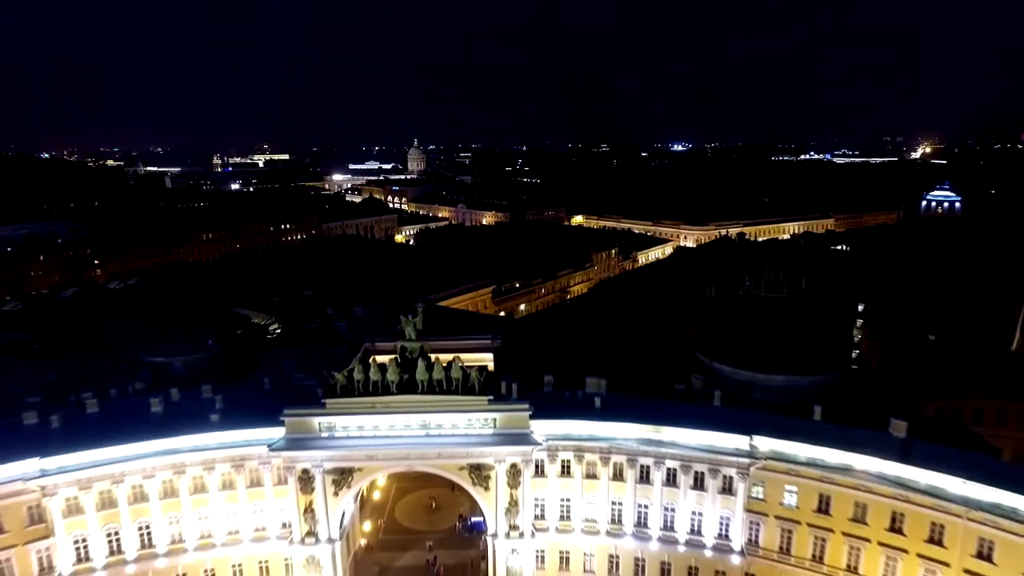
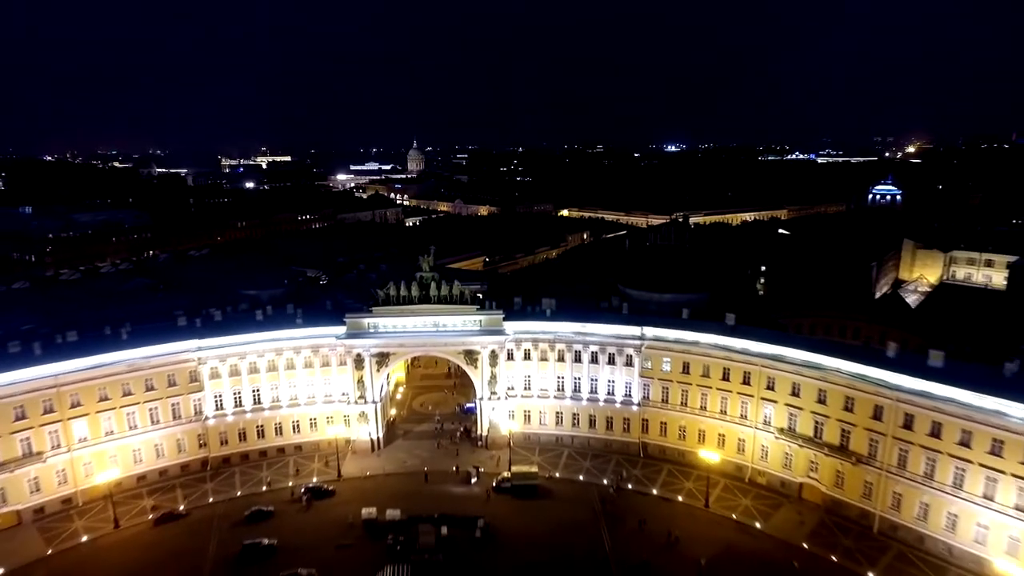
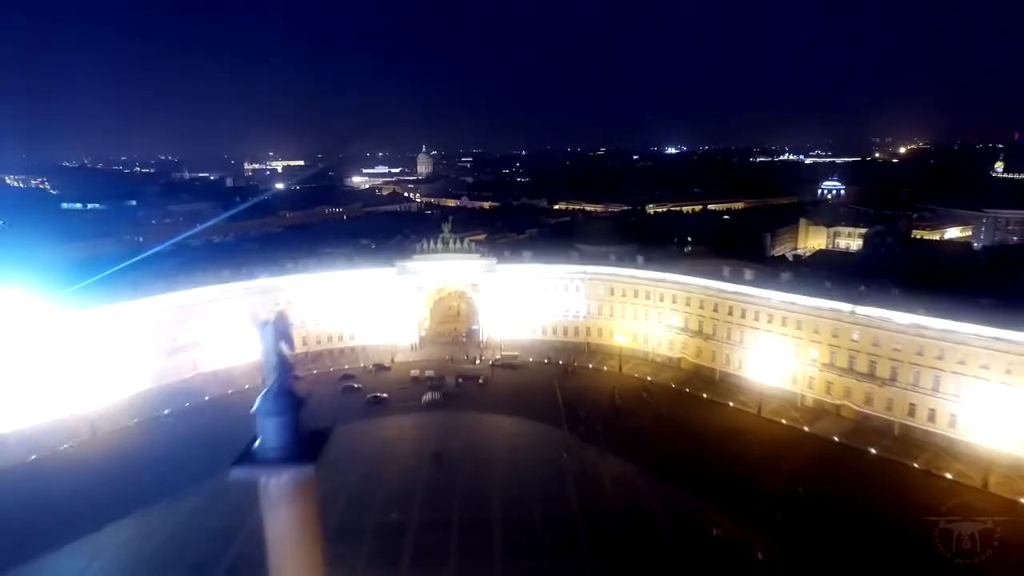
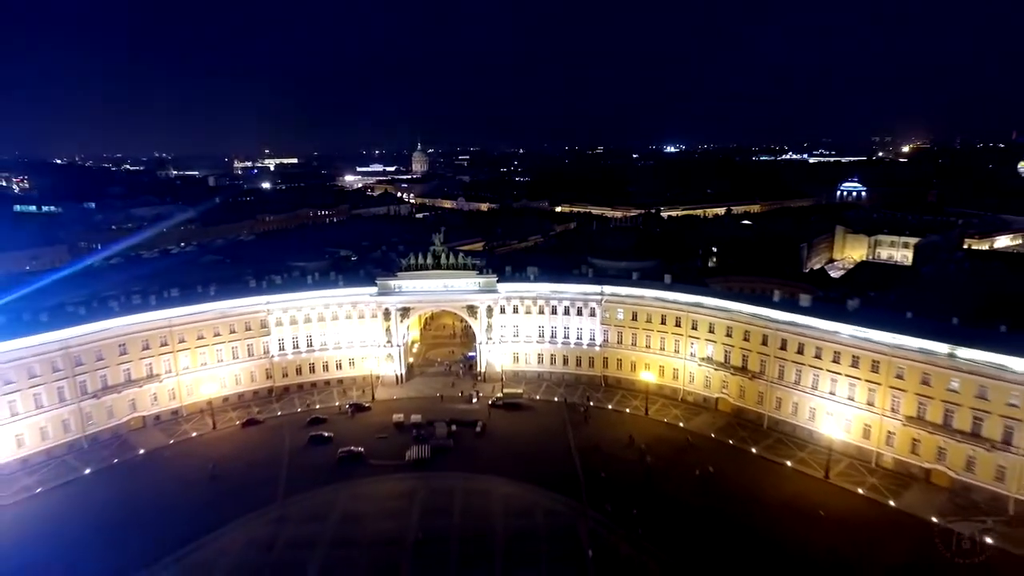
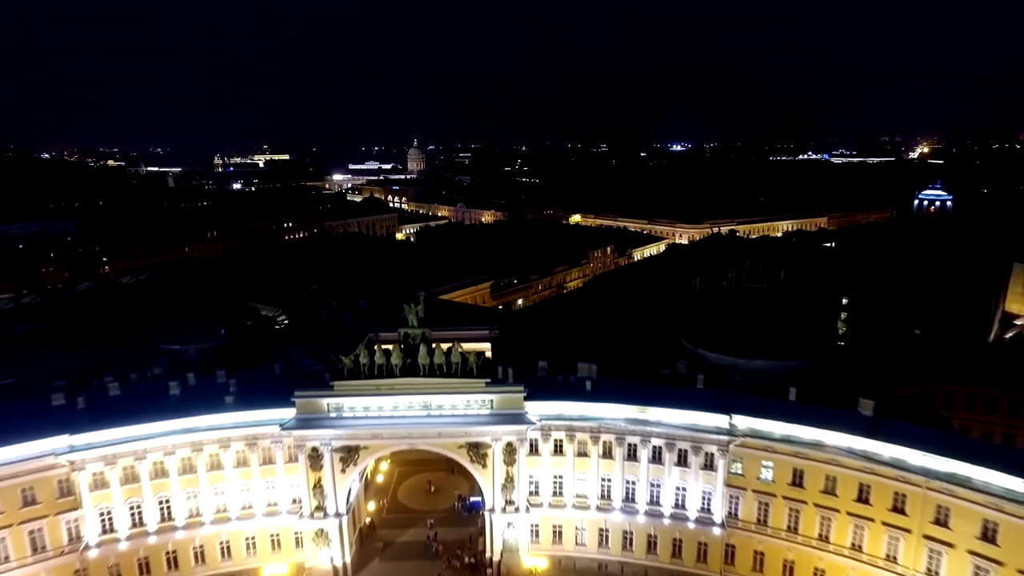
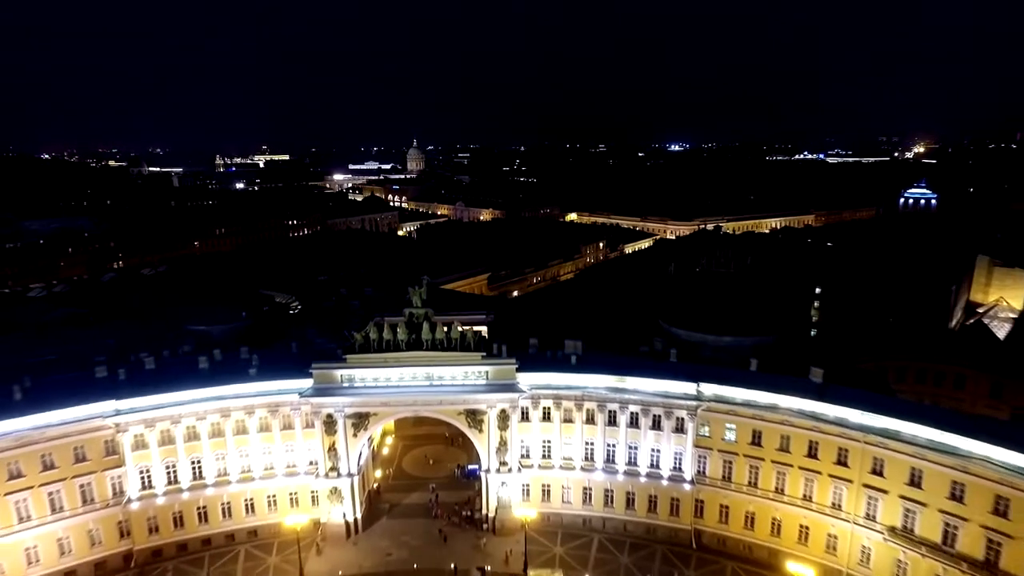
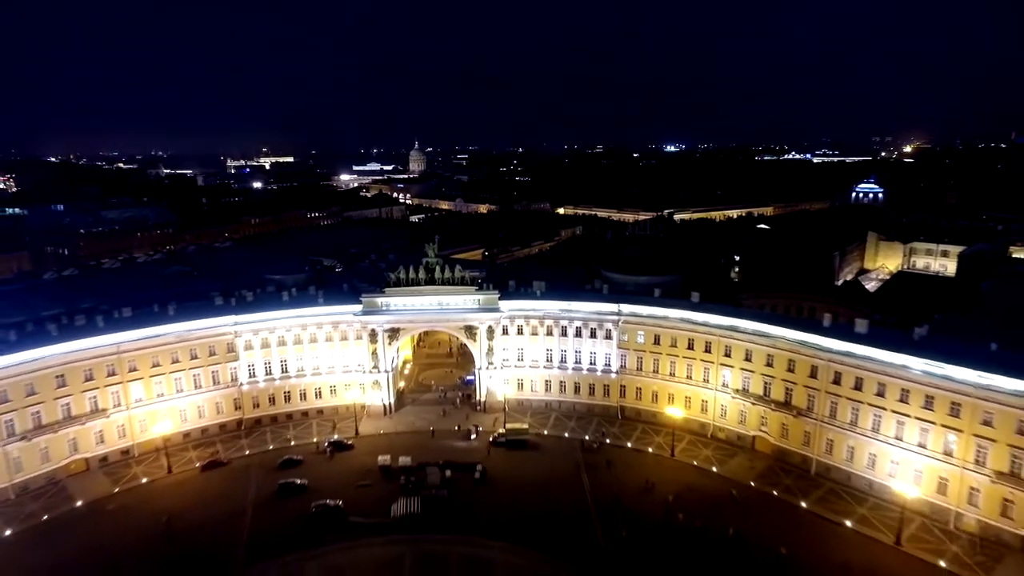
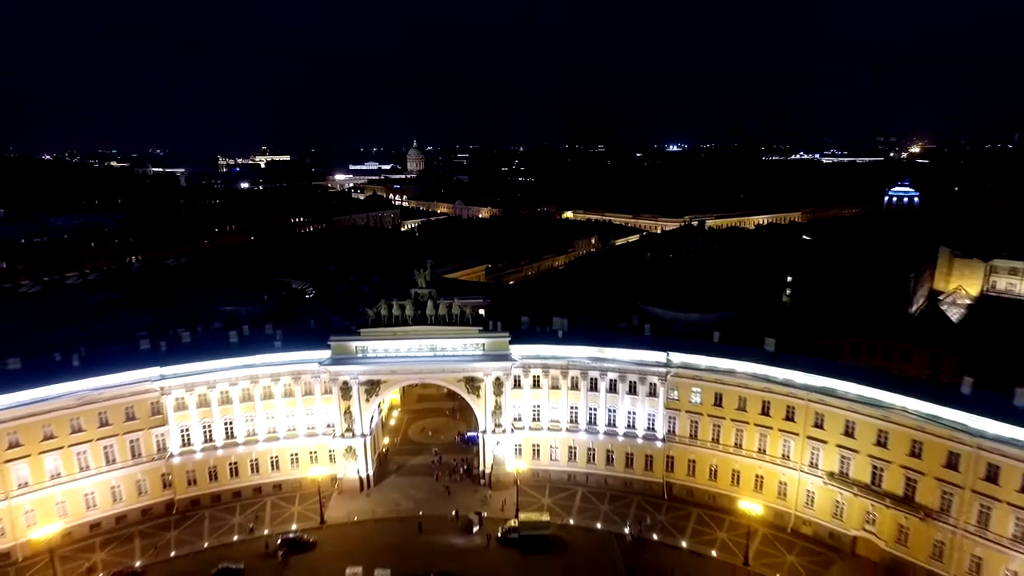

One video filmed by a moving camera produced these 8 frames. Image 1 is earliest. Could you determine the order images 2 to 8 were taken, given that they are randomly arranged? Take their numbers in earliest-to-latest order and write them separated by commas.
5, 6, 8, 2, 7, 4, 3
